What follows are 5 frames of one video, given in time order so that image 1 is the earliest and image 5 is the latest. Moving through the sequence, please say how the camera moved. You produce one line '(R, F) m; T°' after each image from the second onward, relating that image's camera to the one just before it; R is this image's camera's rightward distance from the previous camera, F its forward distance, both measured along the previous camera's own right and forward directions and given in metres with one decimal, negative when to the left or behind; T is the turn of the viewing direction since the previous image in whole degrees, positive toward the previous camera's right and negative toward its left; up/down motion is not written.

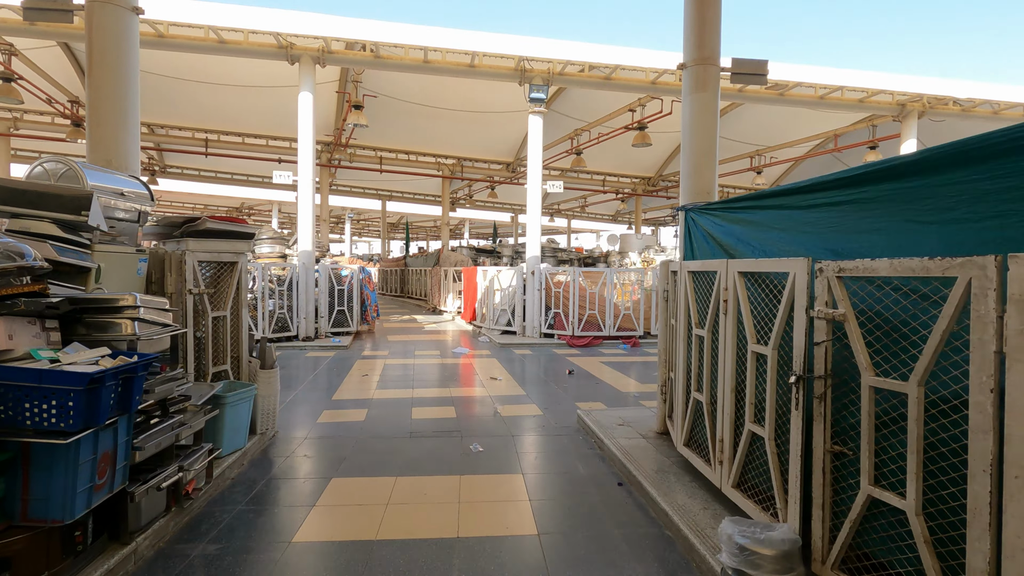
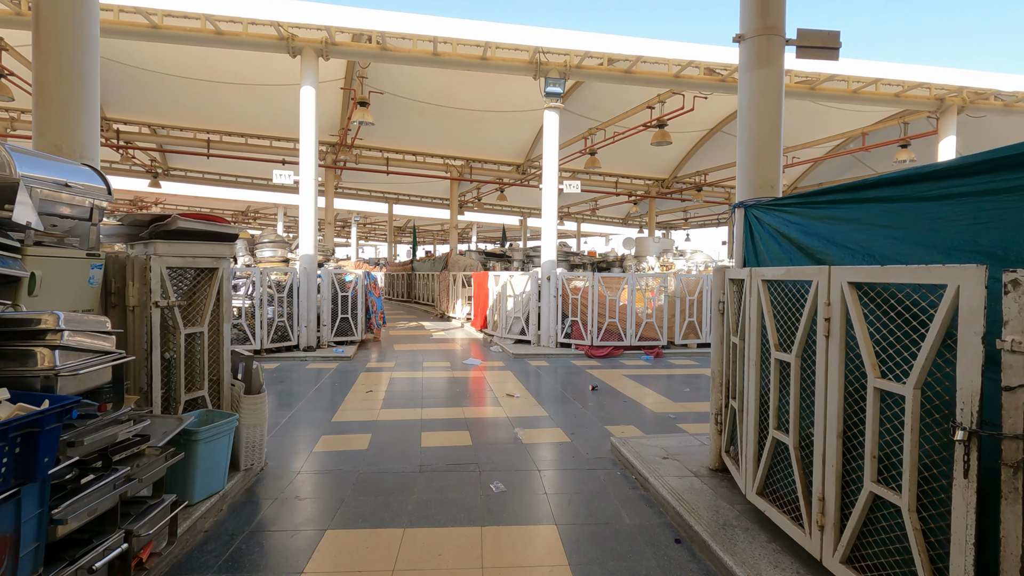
(-0.1, +0.6) m; -1°
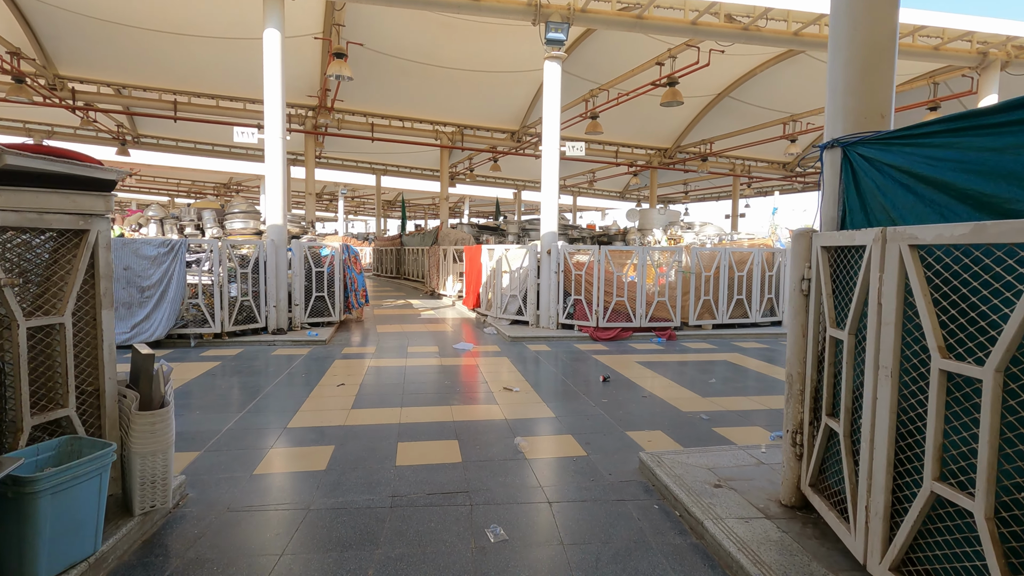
(0.0, +1.0) m; +1°
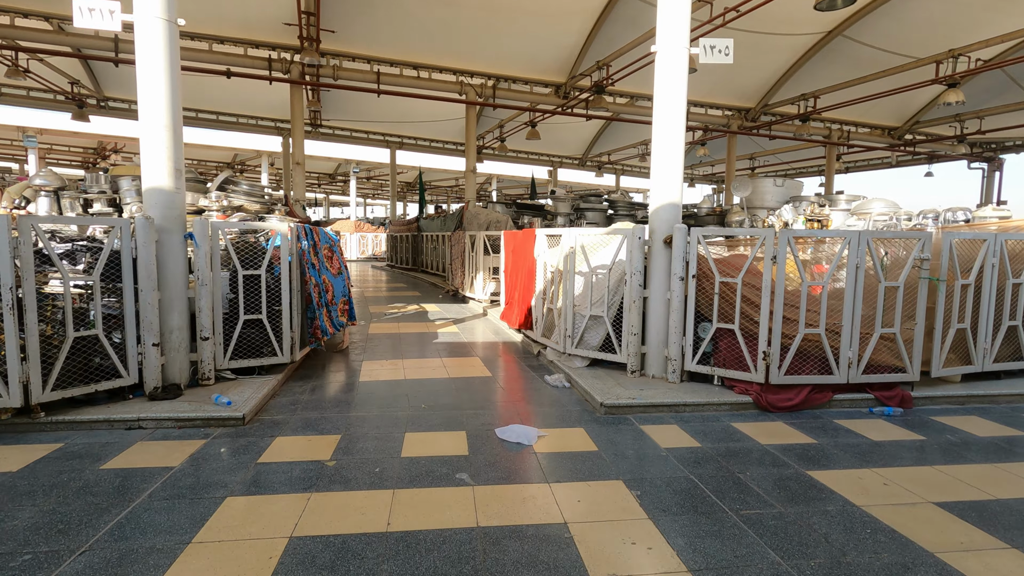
(-0.6, +3.9) m; -2°
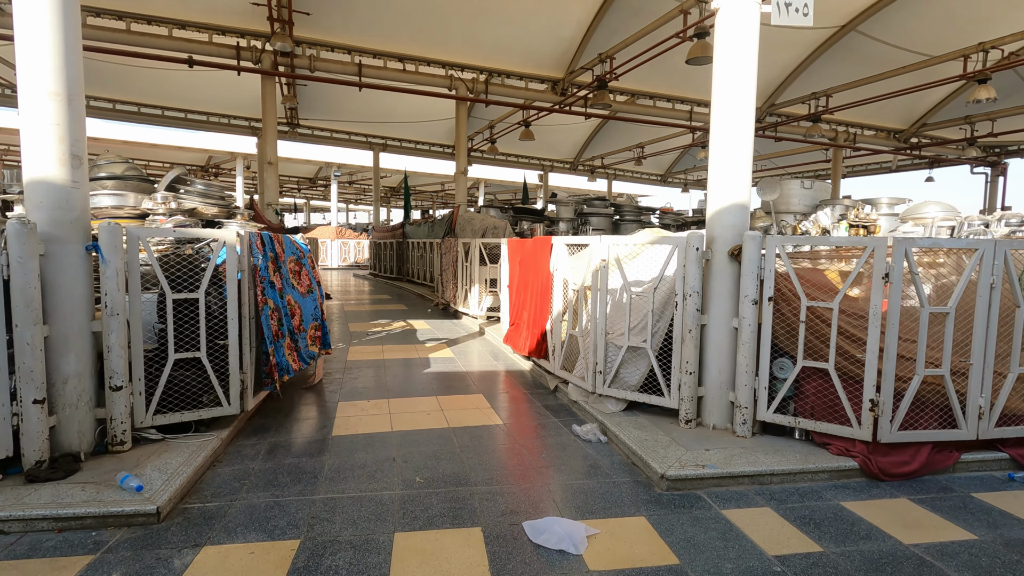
(-0.2, +1.1) m; +2°
